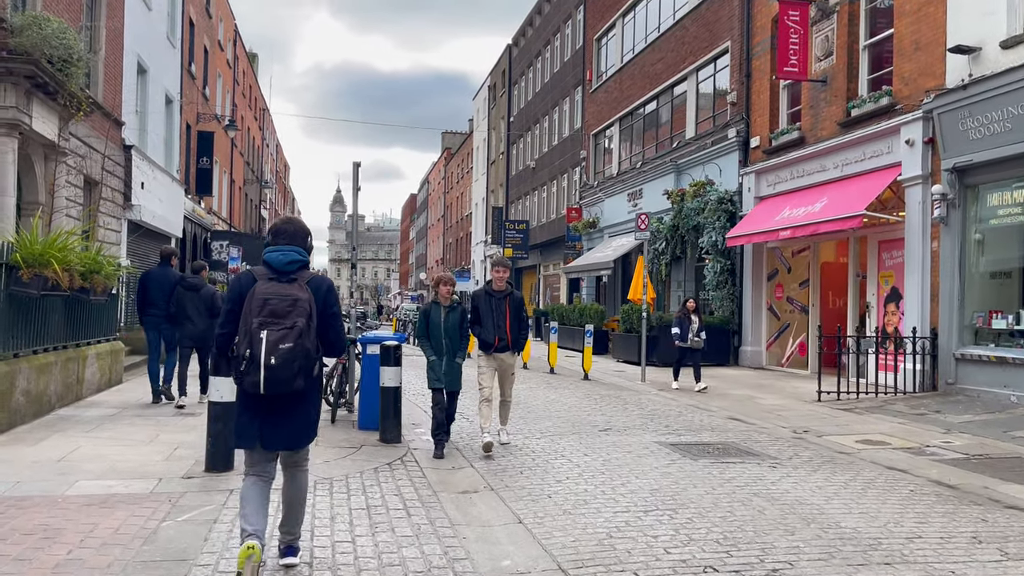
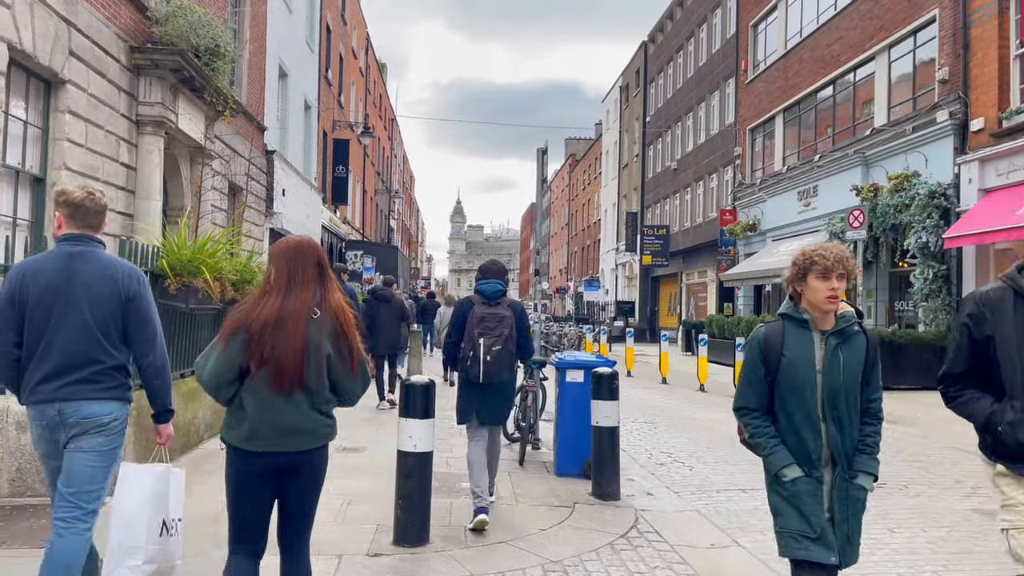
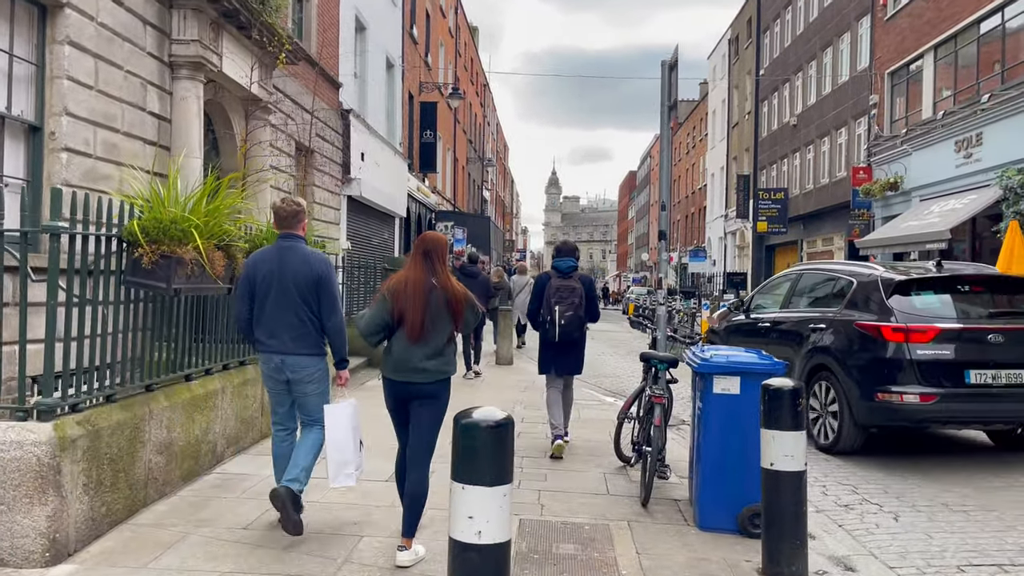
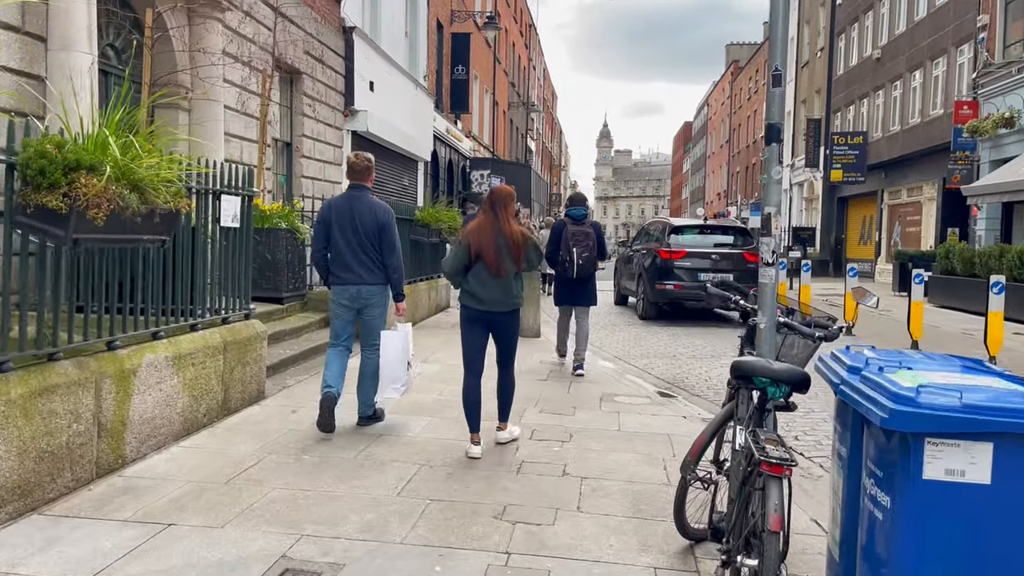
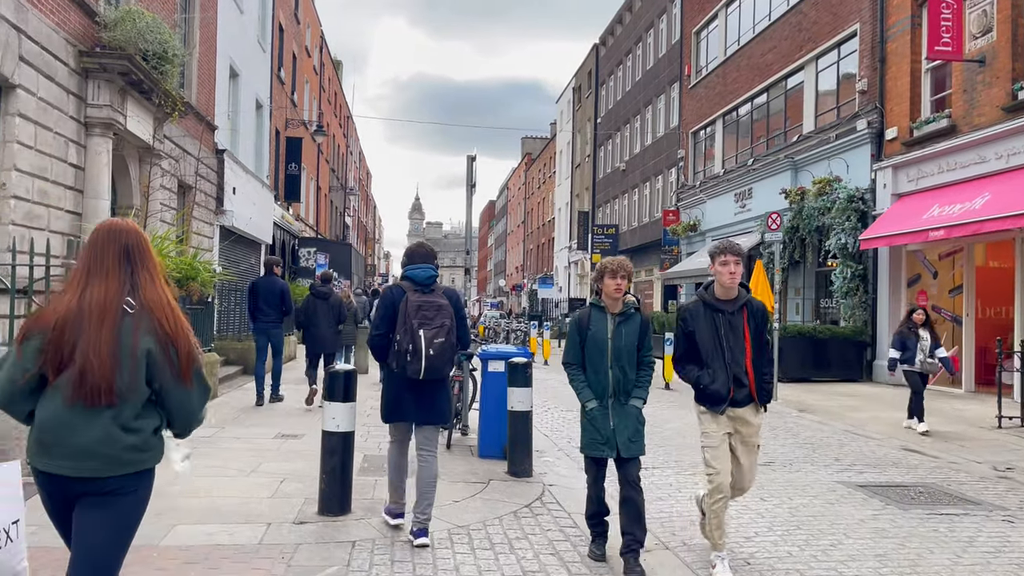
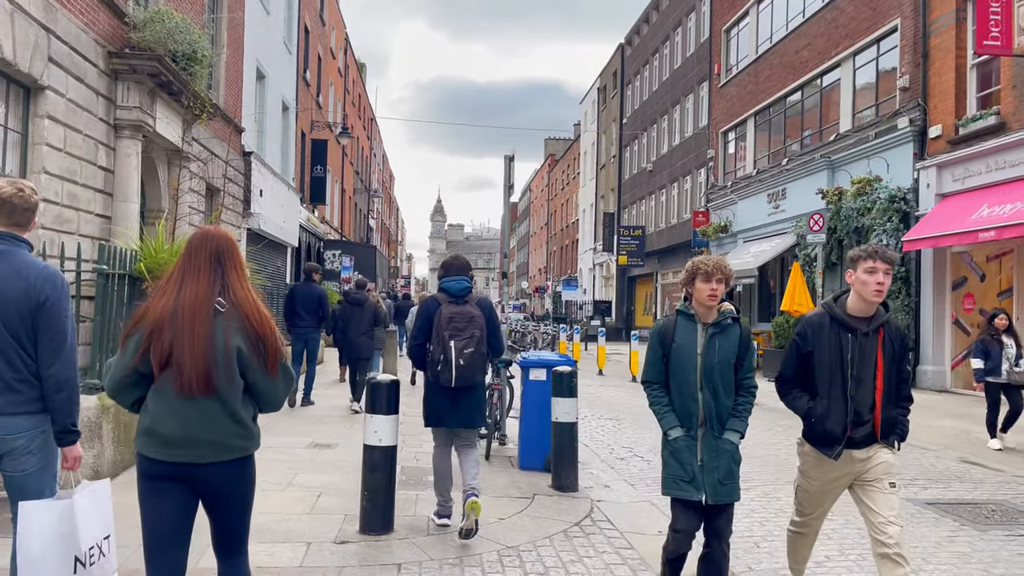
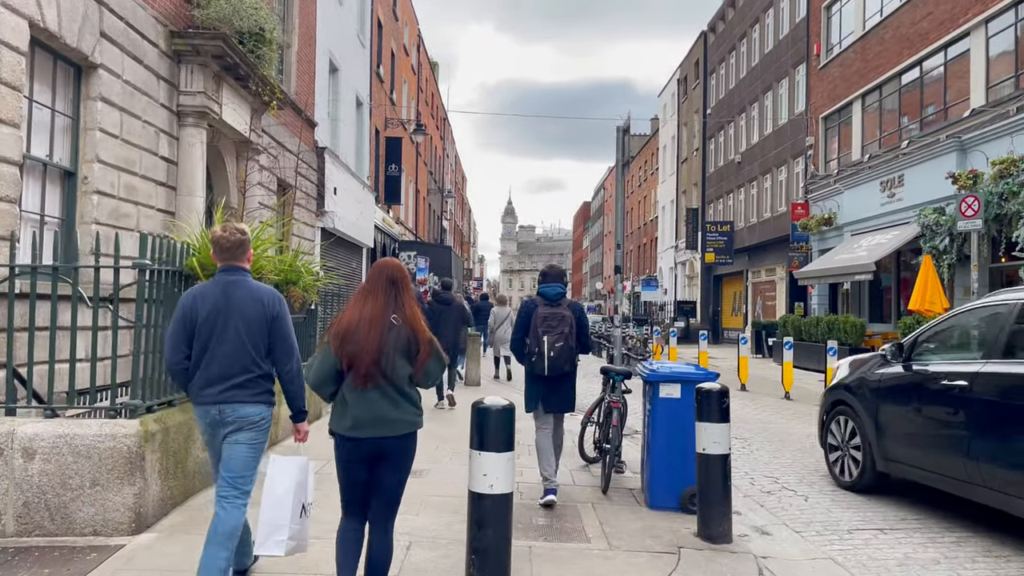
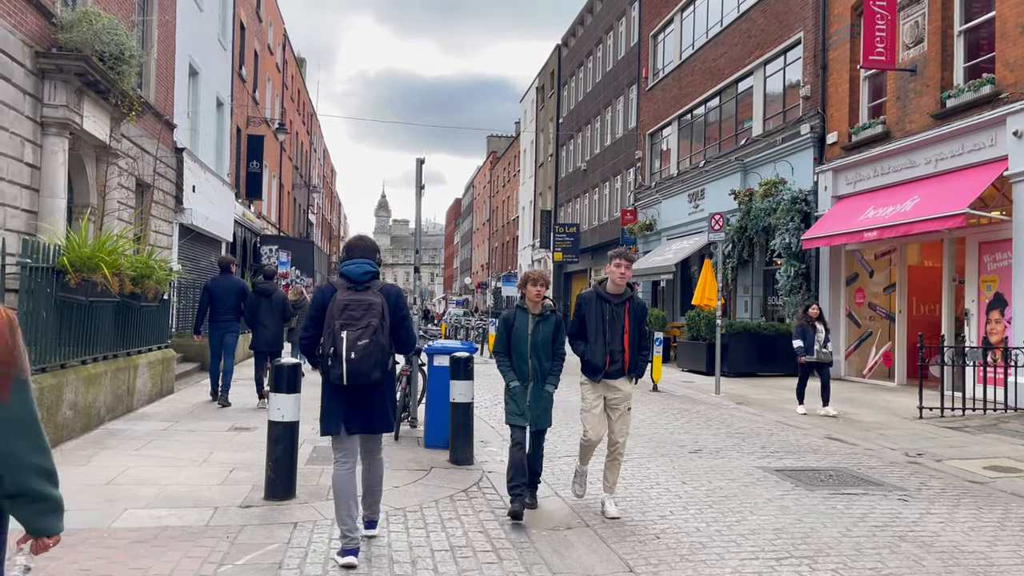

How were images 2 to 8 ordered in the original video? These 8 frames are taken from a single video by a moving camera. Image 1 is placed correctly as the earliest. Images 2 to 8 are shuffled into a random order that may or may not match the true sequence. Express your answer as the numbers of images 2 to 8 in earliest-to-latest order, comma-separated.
8, 5, 6, 2, 7, 3, 4
